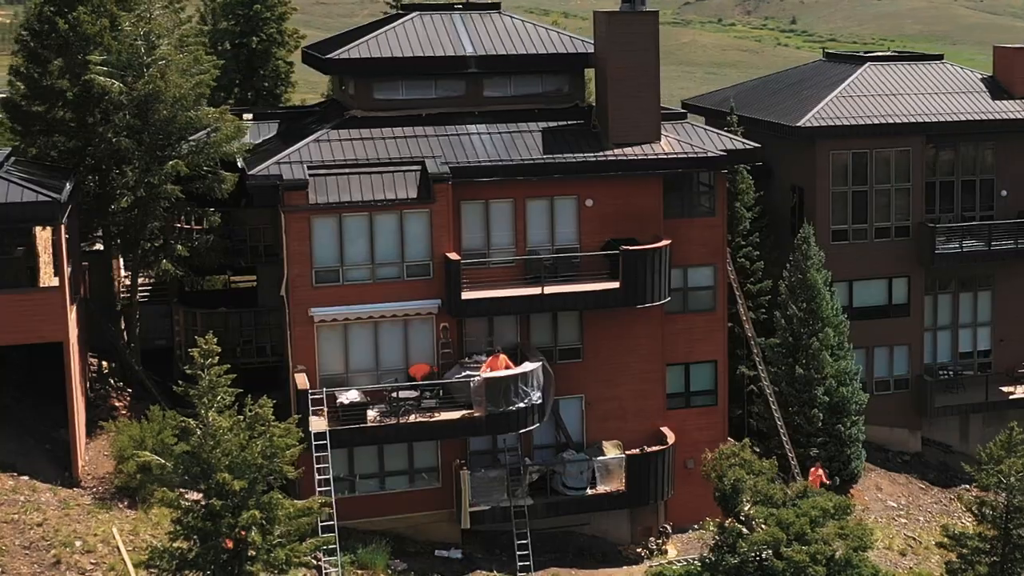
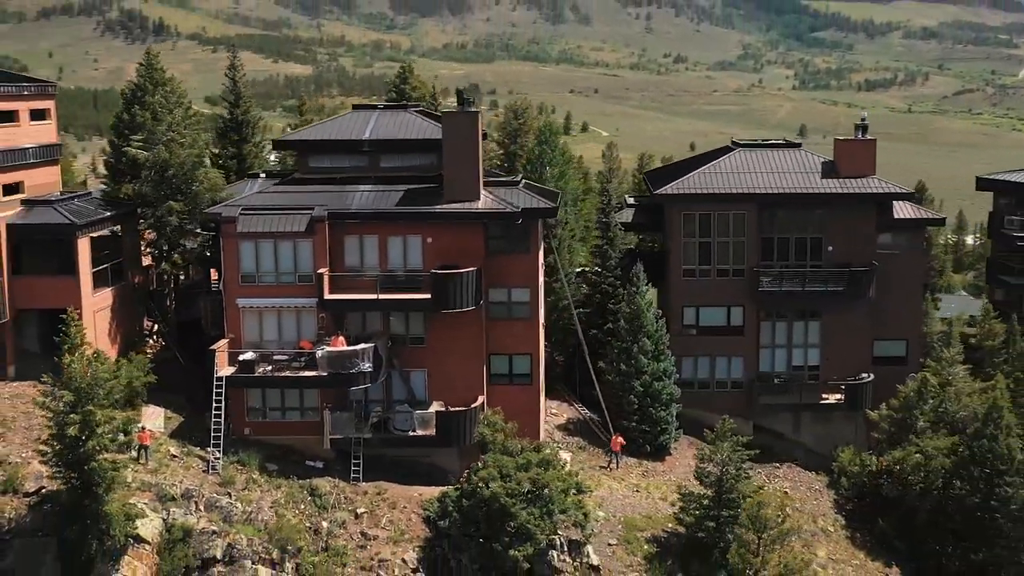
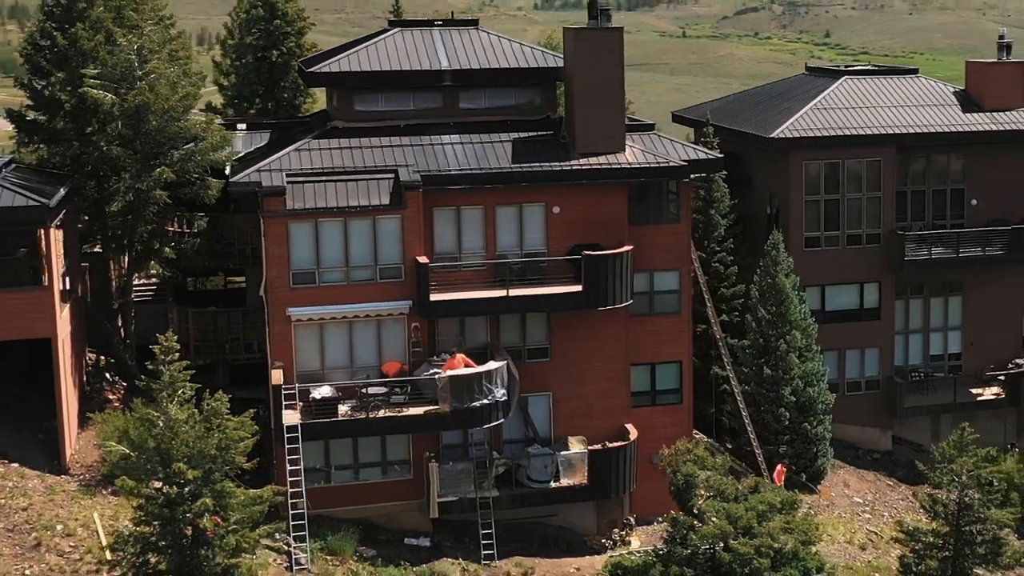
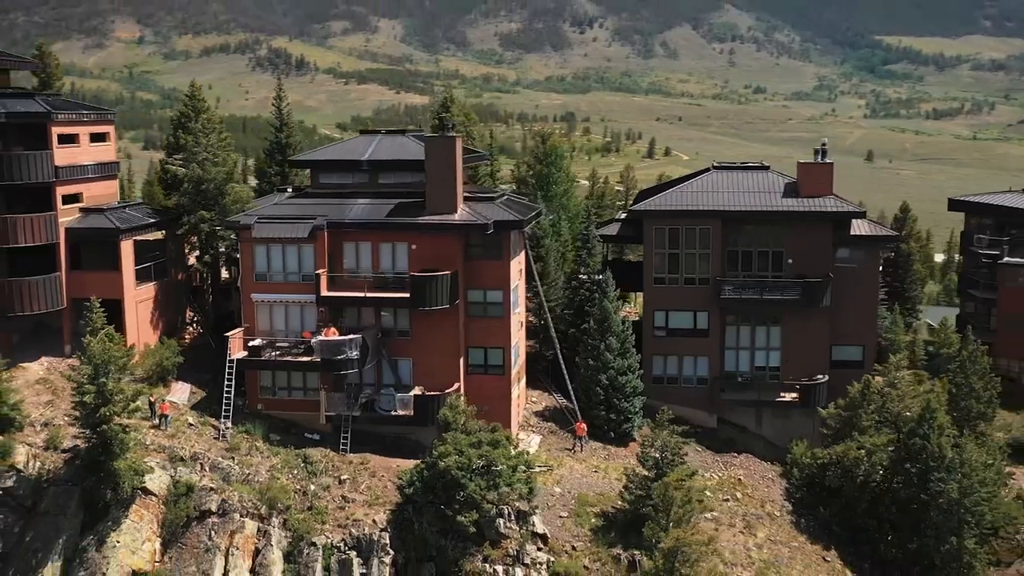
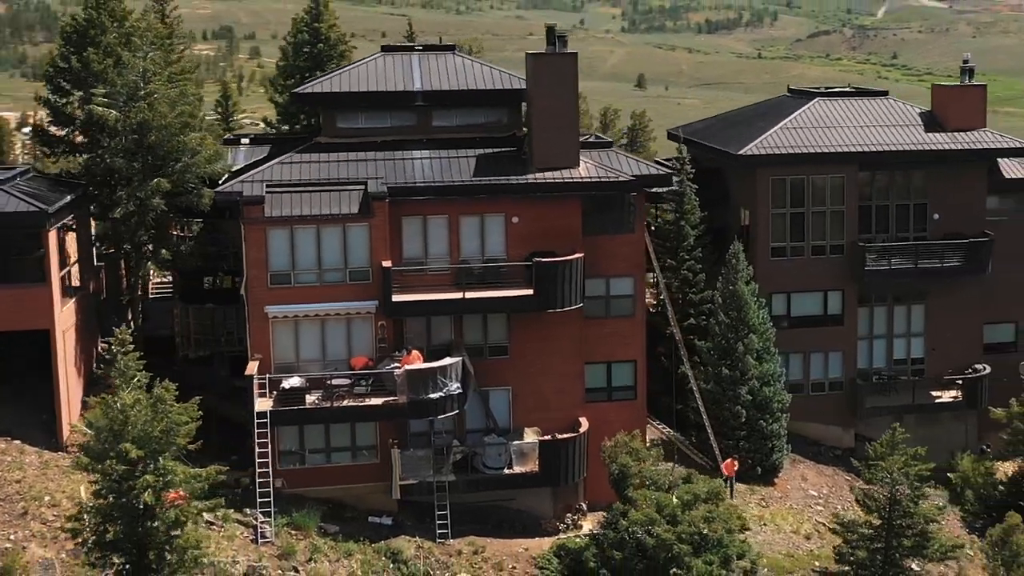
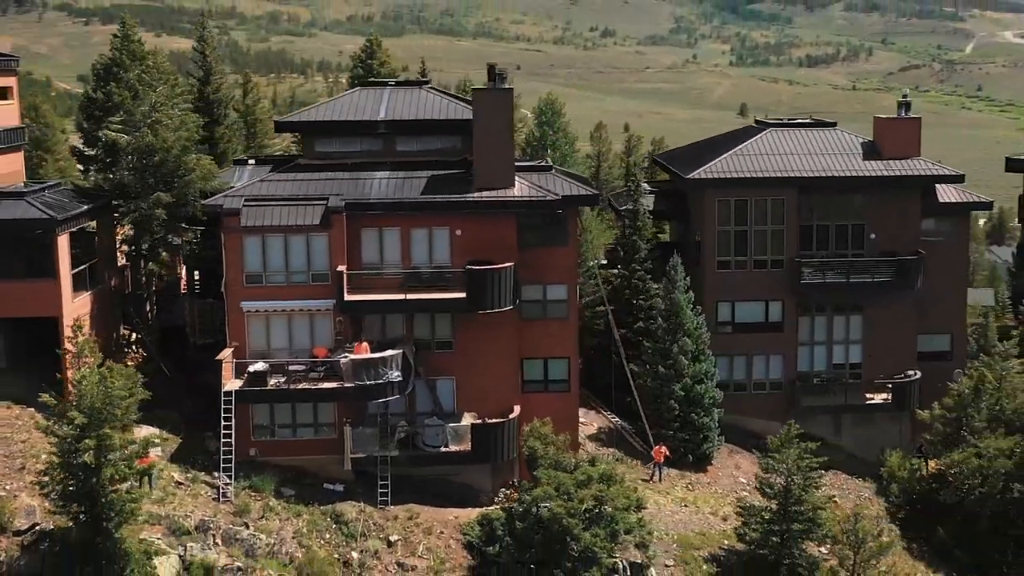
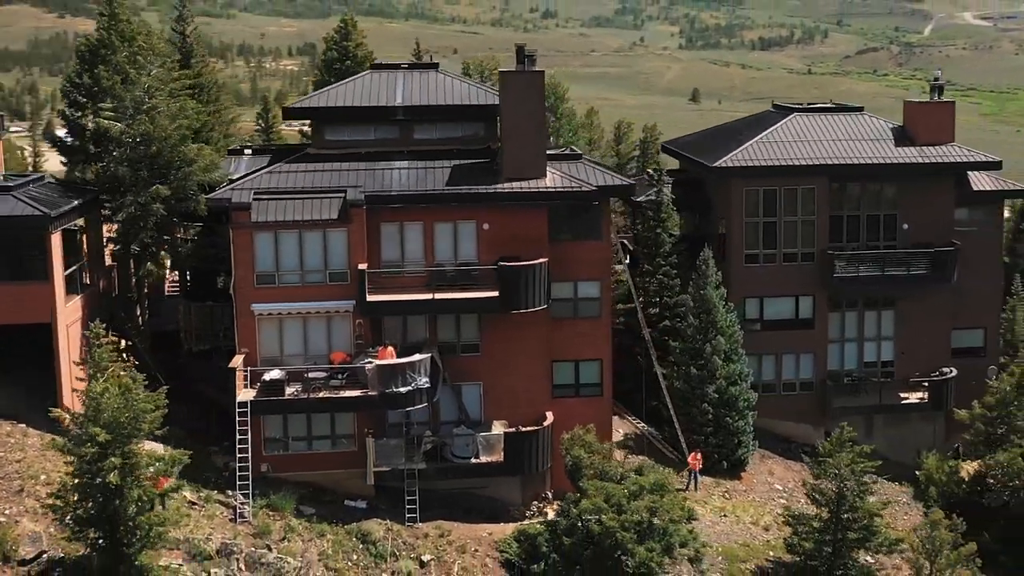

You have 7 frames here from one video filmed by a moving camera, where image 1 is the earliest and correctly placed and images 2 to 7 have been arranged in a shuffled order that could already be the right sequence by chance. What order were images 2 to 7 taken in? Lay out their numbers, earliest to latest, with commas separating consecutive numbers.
3, 5, 7, 6, 2, 4
